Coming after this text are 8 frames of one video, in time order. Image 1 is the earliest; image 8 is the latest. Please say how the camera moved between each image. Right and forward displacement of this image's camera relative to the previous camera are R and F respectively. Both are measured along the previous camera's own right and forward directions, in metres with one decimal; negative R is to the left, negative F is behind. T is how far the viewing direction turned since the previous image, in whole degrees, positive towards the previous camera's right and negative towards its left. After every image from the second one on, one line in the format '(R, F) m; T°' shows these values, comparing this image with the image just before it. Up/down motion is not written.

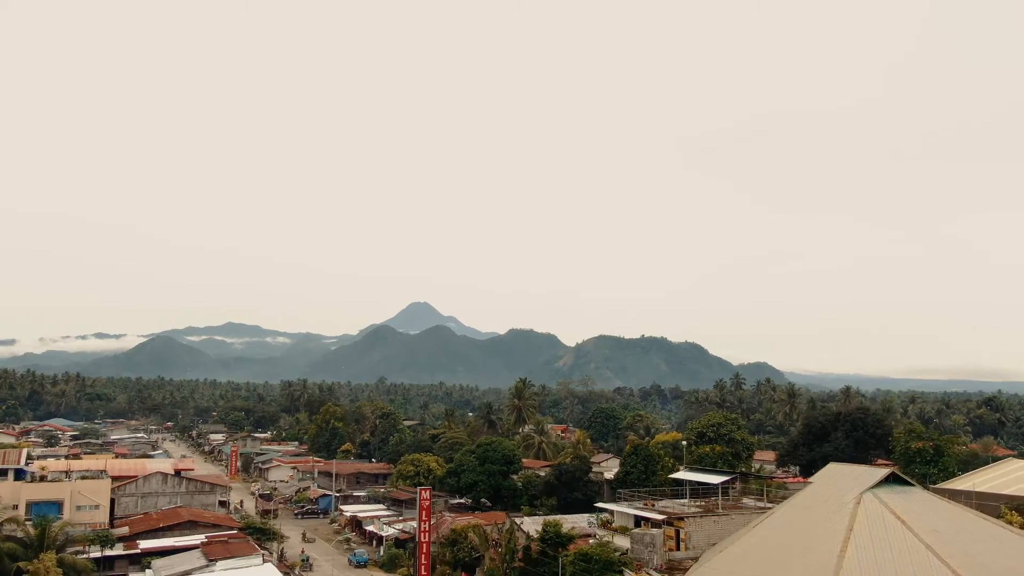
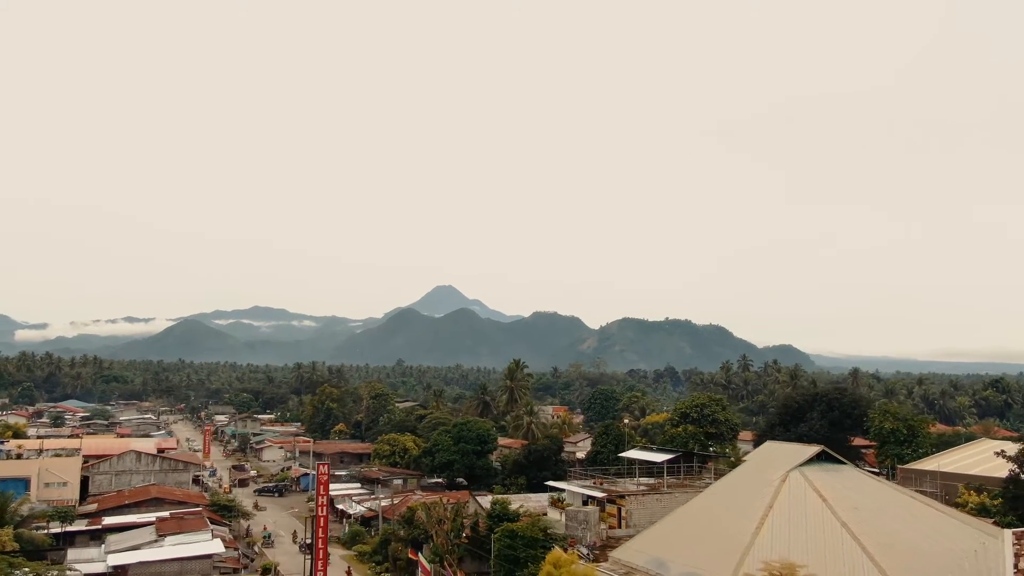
(+3.4, 0.0) m; -2°
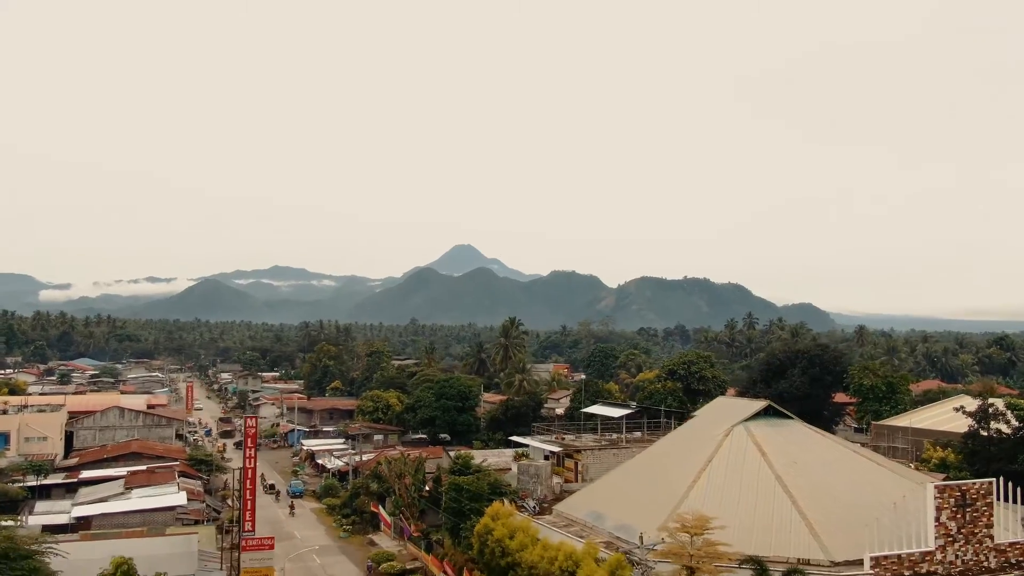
(+2.5, 0.0) m; -1°
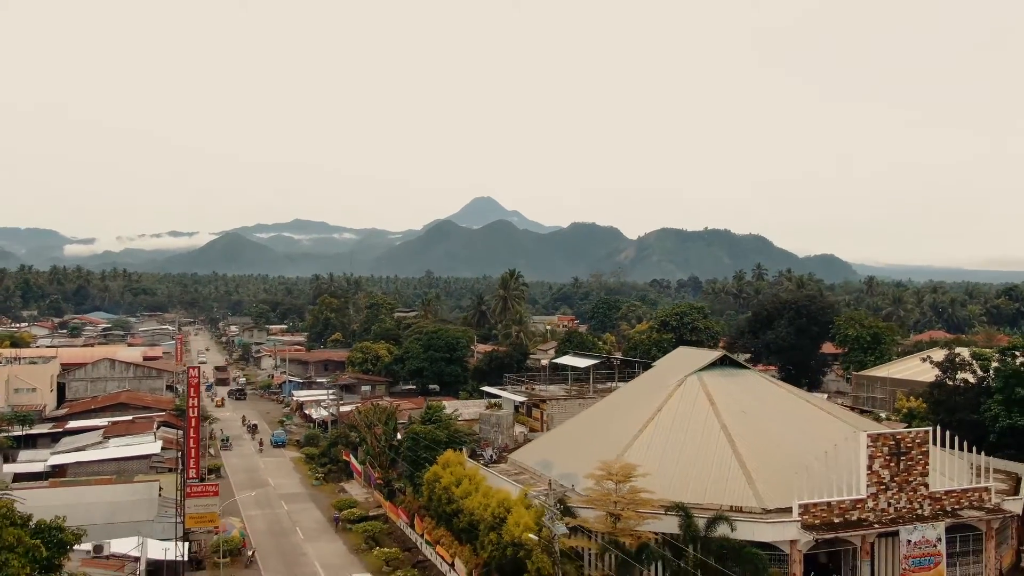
(+2.3, -0.1) m; -1°
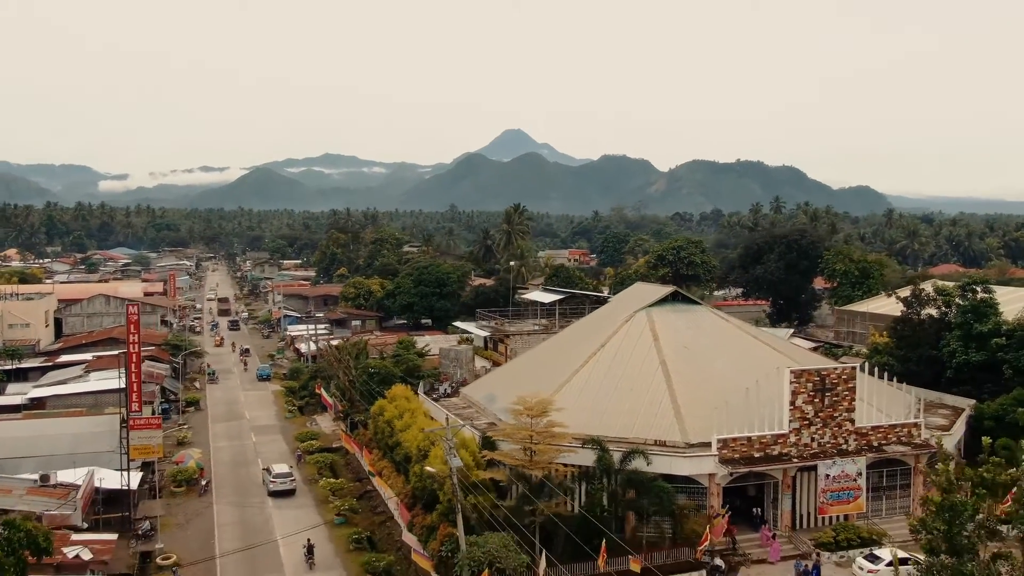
(+2.8, -0.1) m; -2°
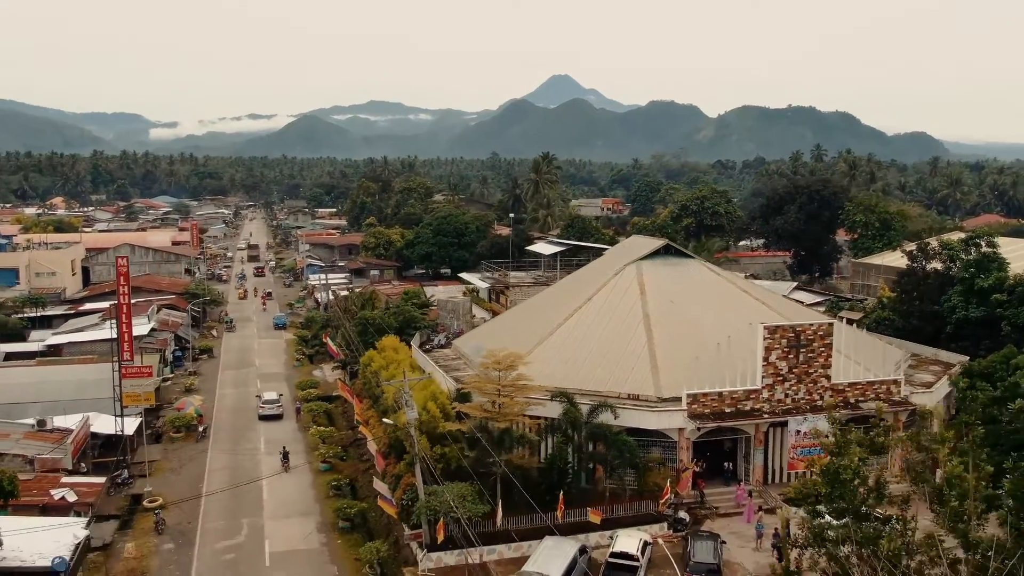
(+1.9, -0.1) m; -3°
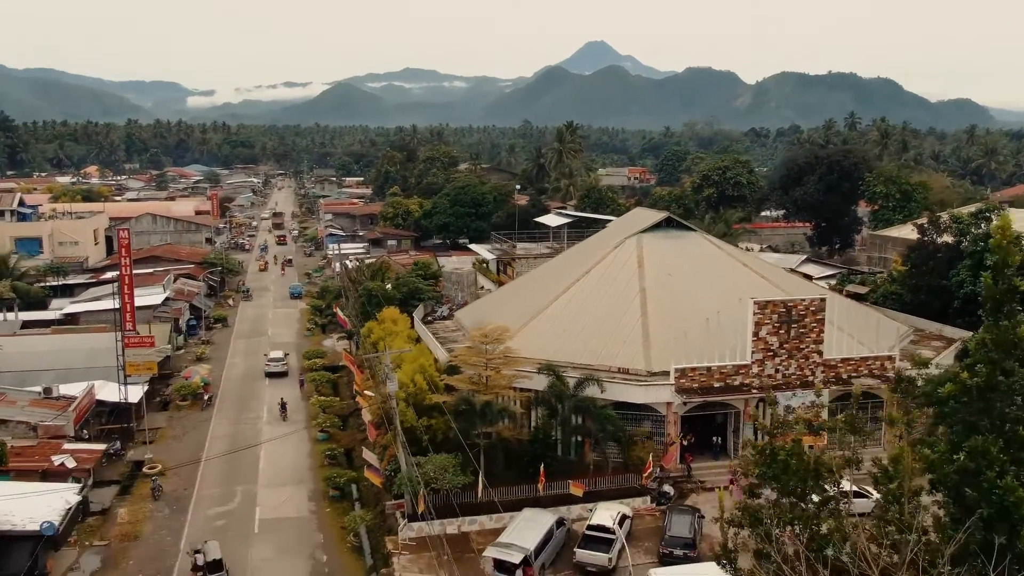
(+1.2, -0.1) m; -2°
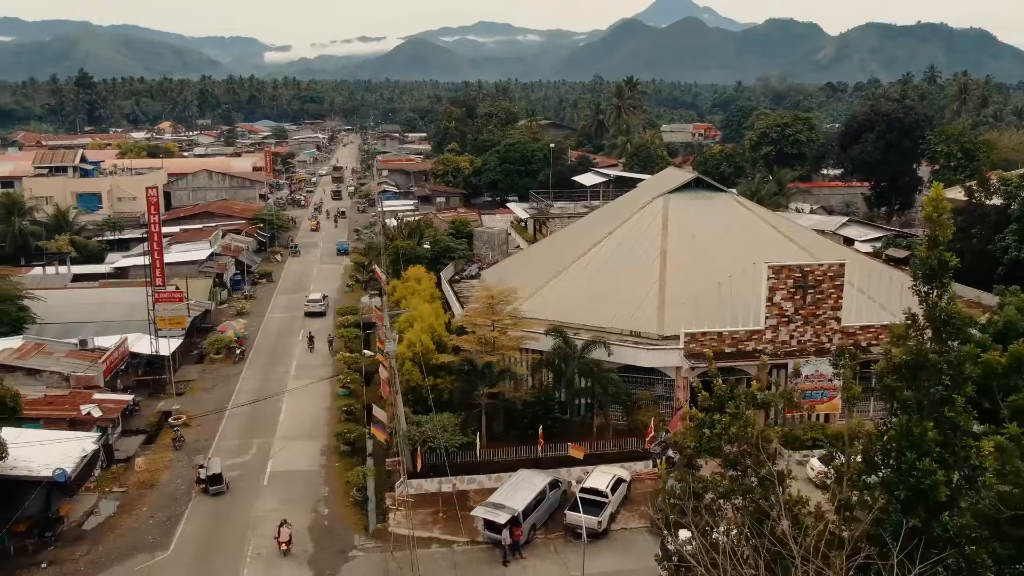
(+1.6, +0.1) m; -5°
